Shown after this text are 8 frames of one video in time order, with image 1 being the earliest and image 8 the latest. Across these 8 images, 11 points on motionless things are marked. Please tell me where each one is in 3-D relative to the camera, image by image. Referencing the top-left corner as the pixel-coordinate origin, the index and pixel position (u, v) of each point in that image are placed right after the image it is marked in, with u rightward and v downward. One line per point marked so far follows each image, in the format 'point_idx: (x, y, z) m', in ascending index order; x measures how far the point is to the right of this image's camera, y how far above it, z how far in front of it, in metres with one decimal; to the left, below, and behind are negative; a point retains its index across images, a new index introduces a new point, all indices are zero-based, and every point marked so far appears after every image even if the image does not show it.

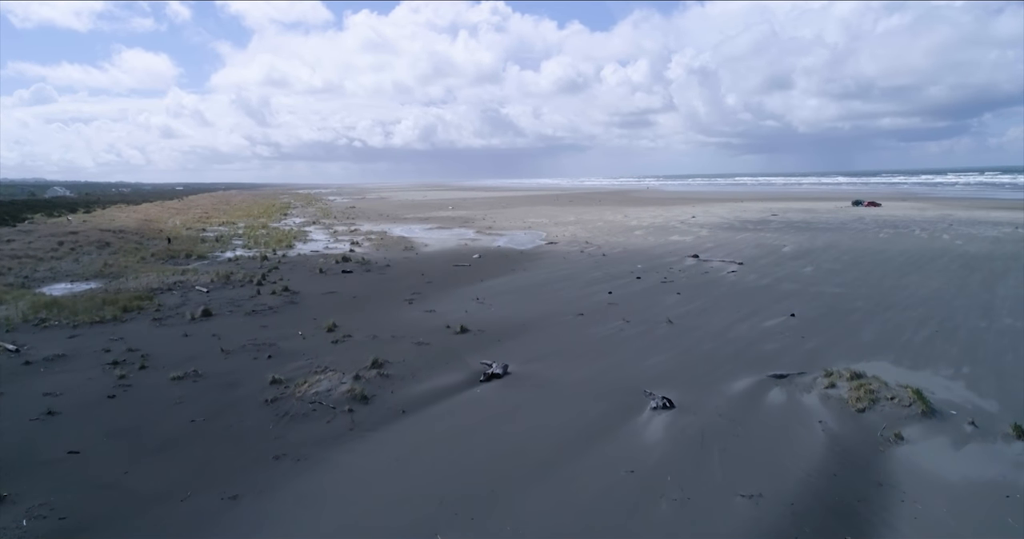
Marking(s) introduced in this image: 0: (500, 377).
0: (-0.2, -1.5, +7.7) m
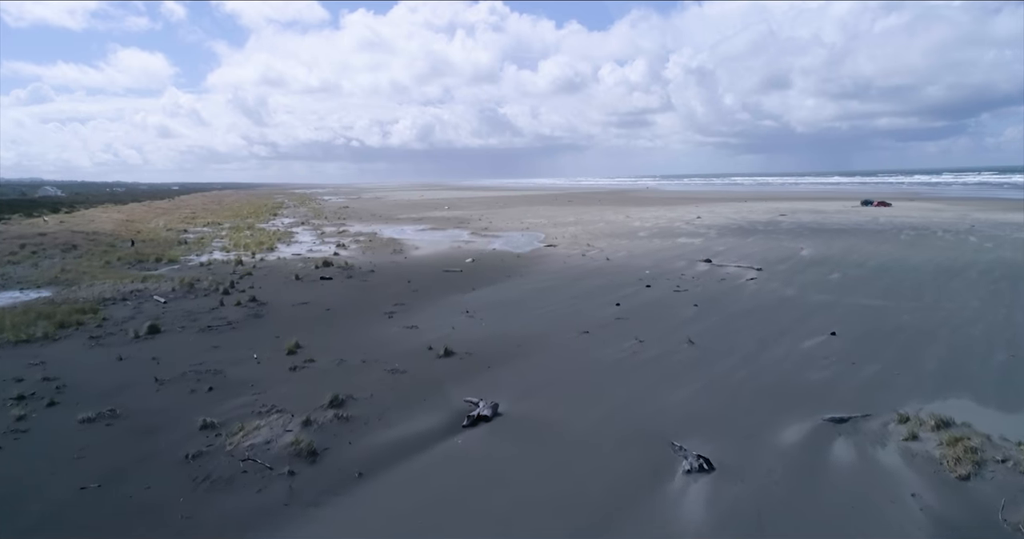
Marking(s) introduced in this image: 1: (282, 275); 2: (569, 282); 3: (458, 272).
0: (-0.3, -1.6, +6.2) m
1: (-6.6, -0.2, +16.3) m
2: (+1.4, -0.4, +13.7) m
3: (-1.5, -0.1, +16.4) m
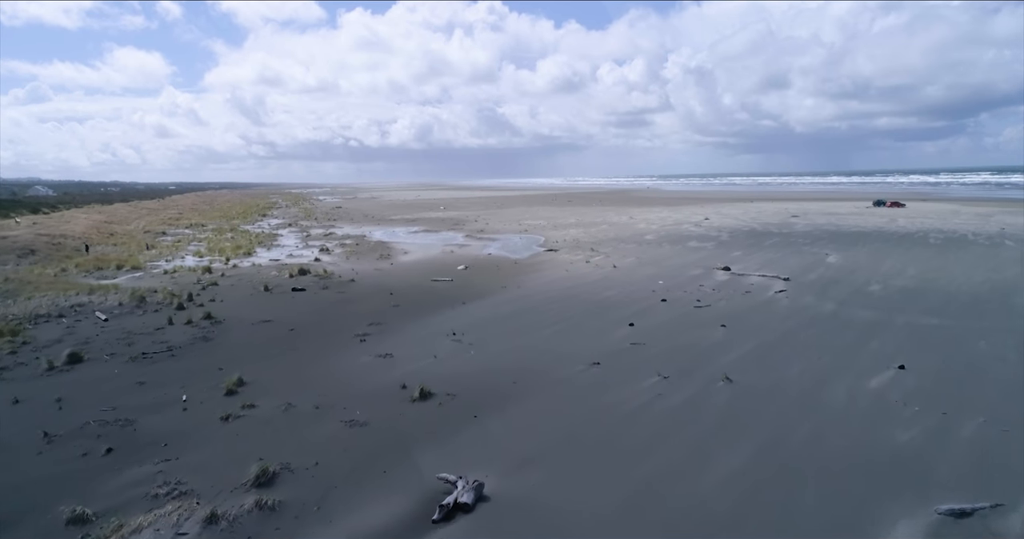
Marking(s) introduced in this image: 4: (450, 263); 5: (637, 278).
0: (-0.3, -1.9, +4.5) m
1: (-6.7, -0.4, +14.6) m
2: (+1.3, -0.7, +12.0) m
3: (-1.6, -0.3, +14.6) m
4: (-2.0, +0.2, +18.1) m
5: (+3.0, -0.2, +14.1) m
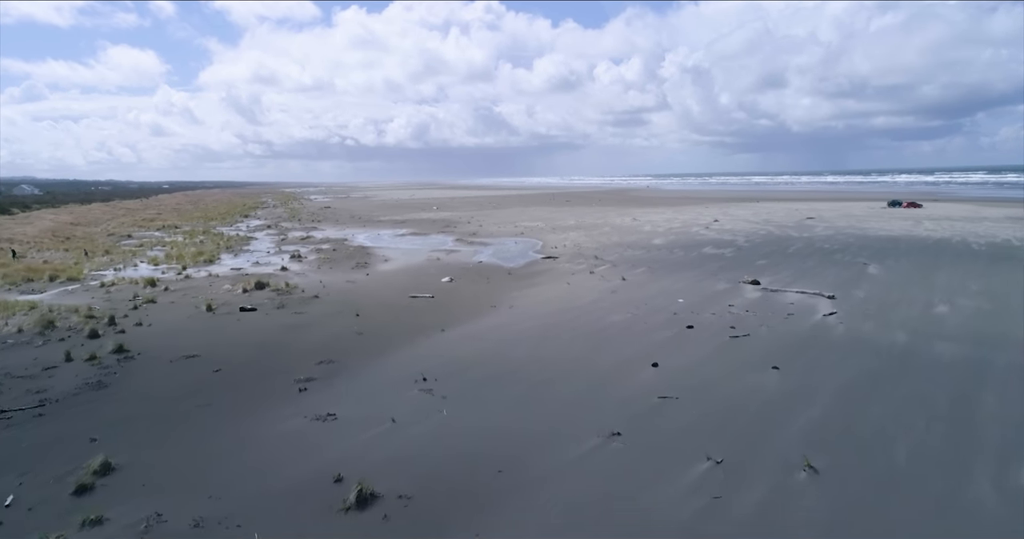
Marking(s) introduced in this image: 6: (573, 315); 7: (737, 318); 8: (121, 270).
0: (-0.4, -2.2, +2.2) m
1: (-6.8, -0.7, +12.3) m
2: (+1.1, -1.0, +9.8) m
3: (-1.8, -0.6, +12.4) m
4: (-2.1, -0.1, +15.9) m
5: (+2.9, -0.5, +11.8) m
6: (+1.1, -0.8, +10.2) m
7: (+4.0, -0.8, +10.0) m
8: (-11.8, 0.0, +17.3) m
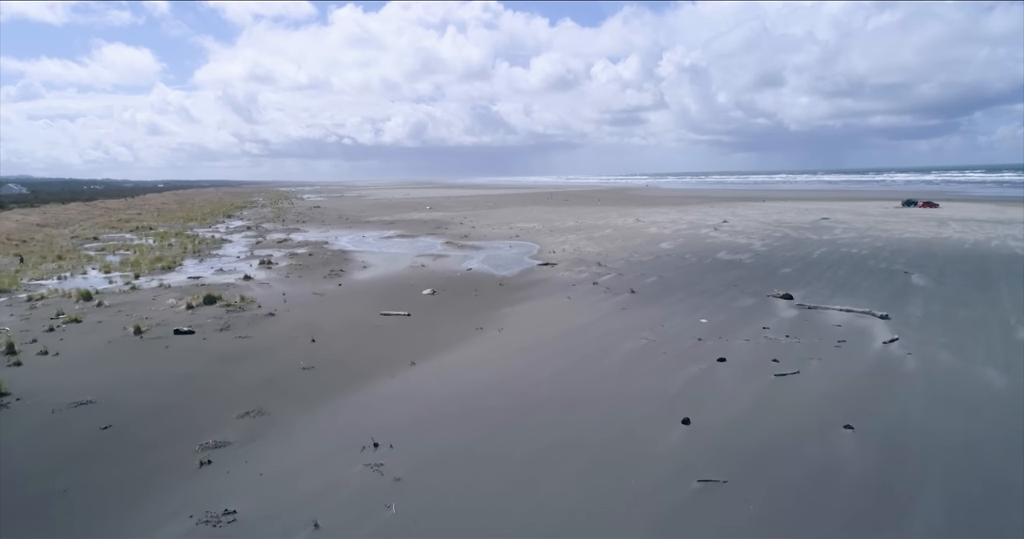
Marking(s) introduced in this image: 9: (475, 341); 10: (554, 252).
0: (-0.6, -2.5, +0.3) m
1: (-7.0, -1.0, +10.4) m
2: (+0.9, -1.2, +7.9) m
3: (-2.0, -0.9, +10.5) m
4: (-2.3, -0.3, +14.0) m
5: (+2.7, -0.8, +10.0) m
6: (+0.9, -1.1, +8.3) m
7: (+3.8, -1.1, +8.1) m
8: (-12.0, -0.3, +15.3) m
9: (-0.6, -1.1, +8.8) m
10: (+1.3, +0.5, +18.1) m
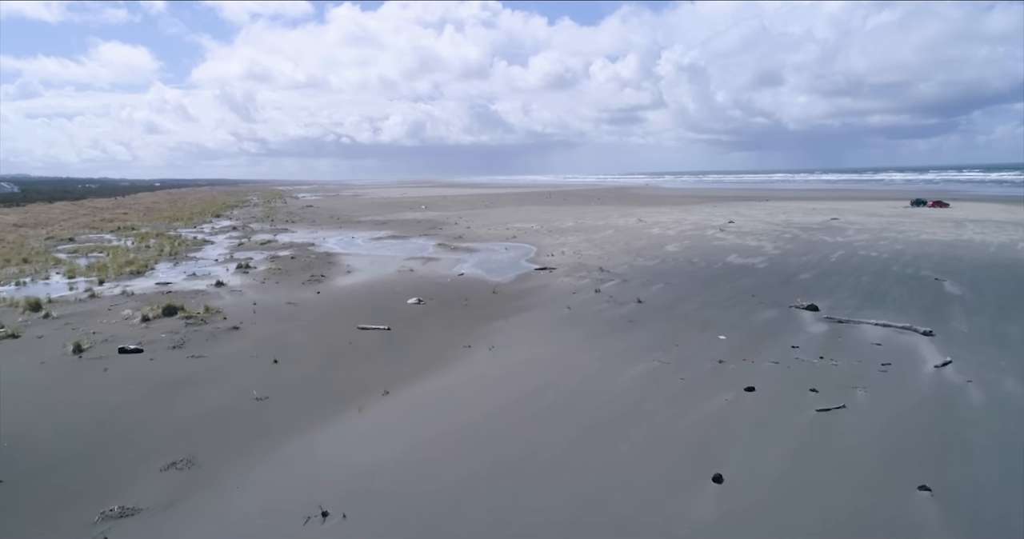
0: (-0.7, -2.6, -0.8) m
1: (-7.1, -1.1, +9.2) m
2: (+0.8, -1.4, +6.7) m
3: (-2.1, -1.0, +9.3) m
4: (-2.5, -0.4, +12.8) m
5: (+2.6, -0.9, +8.8) m
6: (+0.8, -1.2, +7.2) m
7: (+3.7, -1.2, +7.0) m
8: (-12.1, -0.4, +14.1) m
9: (-0.7, -1.3, +7.7) m
10: (+1.2, +0.4, +17.0) m
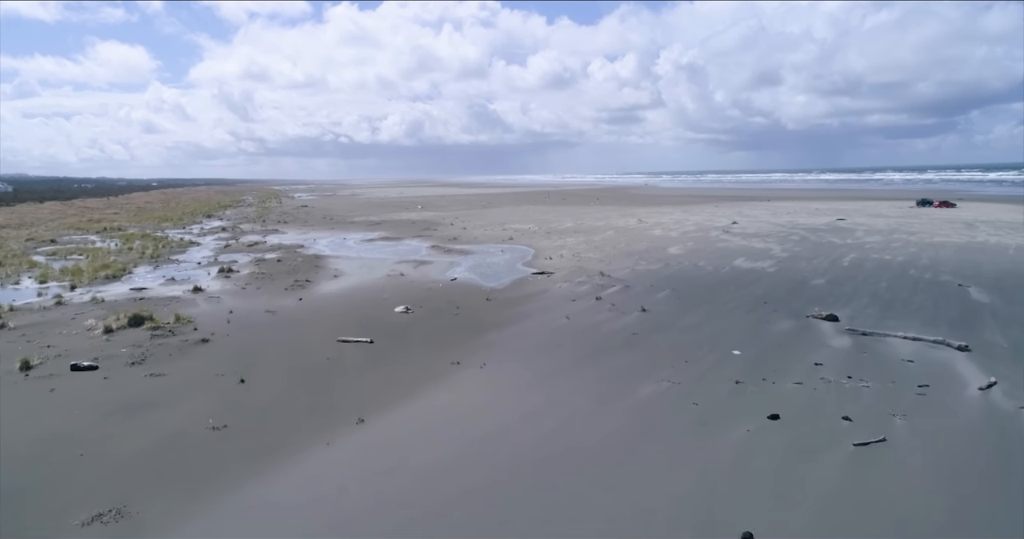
0: (-0.7, -2.7, -1.6) m
1: (-7.2, -1.2, +8.4) m
2: (+0.7, -1.5, +5.9) m
3: (-2.2, -1.1, +8.5) m
4: (-2.6, -0.6, +12.0) m
5: (+2.5, -1.0, +8.0) m
6: (+0.7, -1.3, +6.4) m
7: (+3.6, -1.3, +6.2) m
8: (-12.2, -0.5, +13.3) m
9: (-0.8, -1.4, +6.9) m
10: (+1.1, +0.3, +16.2) m
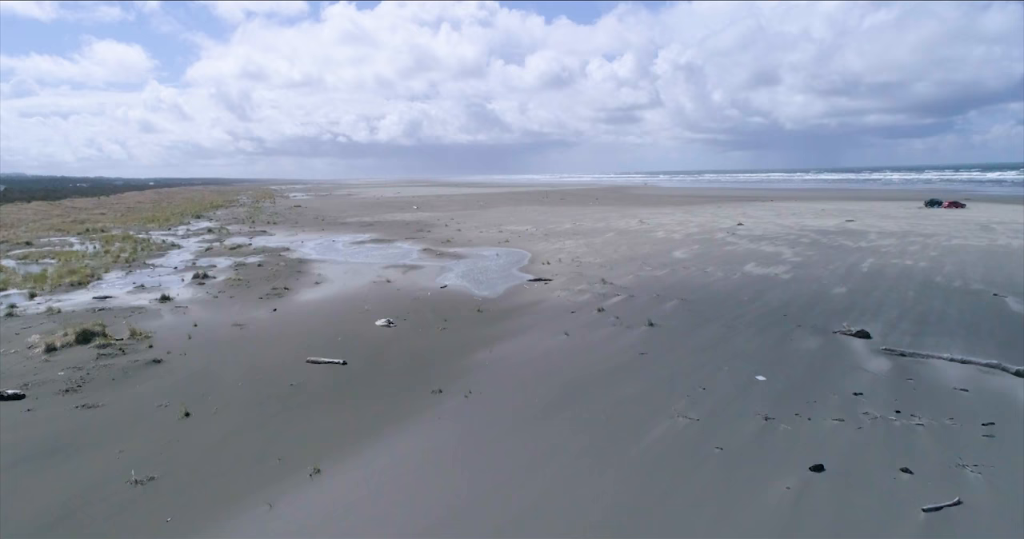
0: (-0.8, -2.9, -2.6) m
1: (-7.3, -1.4, +7.4) m
2: (+0.6, -1.6, +4.9) m
3: (-2.3, -1.3, +7.5) m
4: (-2.7, -0.7, +11.0) m
5: (+2.4, -1.2, +7.0) m
6: (+0.6, -1.5, +5.4) m
7: (+3.5, -1.5, +5.2) m
8: (-12.3, -0.7, +12.3) m
9: (-0.9, -1.5, +5.9) m
10: (+1.0, +0.2, +15.2) m
